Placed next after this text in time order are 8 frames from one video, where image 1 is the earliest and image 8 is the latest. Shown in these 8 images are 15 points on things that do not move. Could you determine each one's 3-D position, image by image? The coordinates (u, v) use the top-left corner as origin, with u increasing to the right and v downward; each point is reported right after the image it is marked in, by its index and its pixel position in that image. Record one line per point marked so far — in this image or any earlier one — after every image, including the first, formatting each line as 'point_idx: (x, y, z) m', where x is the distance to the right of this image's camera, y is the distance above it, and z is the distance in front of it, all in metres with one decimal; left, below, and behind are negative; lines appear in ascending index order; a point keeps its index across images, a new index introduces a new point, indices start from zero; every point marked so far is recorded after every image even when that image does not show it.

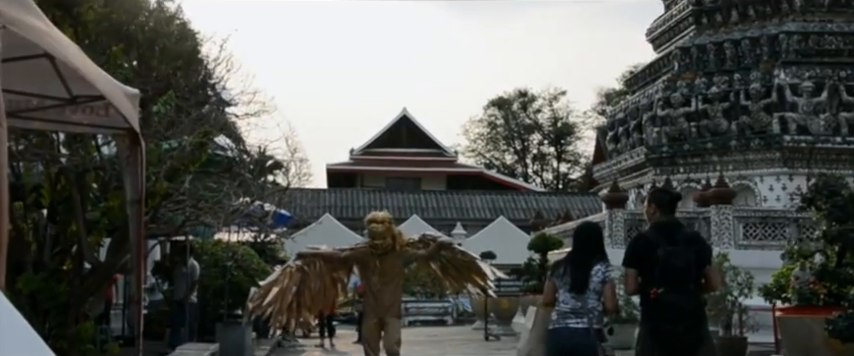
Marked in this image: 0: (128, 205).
0: (-1.9, -0.2, +5.3) m
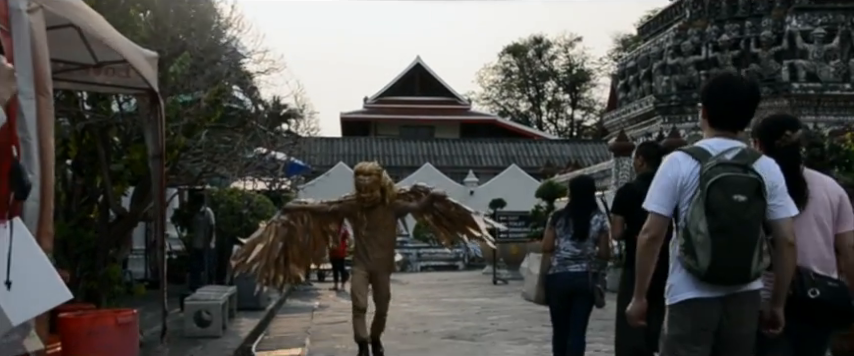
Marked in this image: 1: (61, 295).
0: (-1.9, +0.1, +5.8) m
1: (-1.3, -0.5, +3.2) m
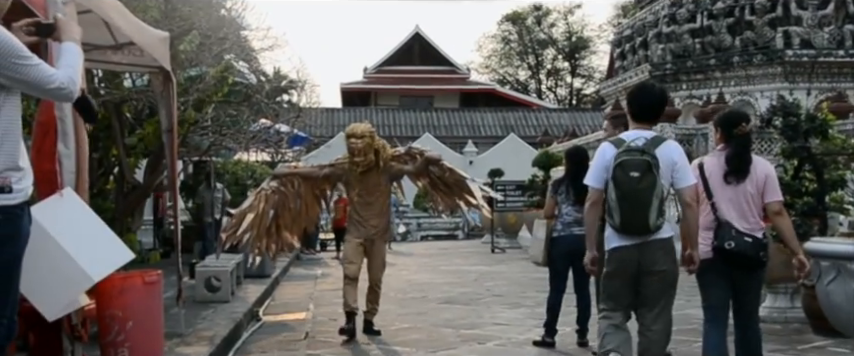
0: (-2.0, +0.3, +6.1) m
1: (-1.3, -0.3, +3.6) m
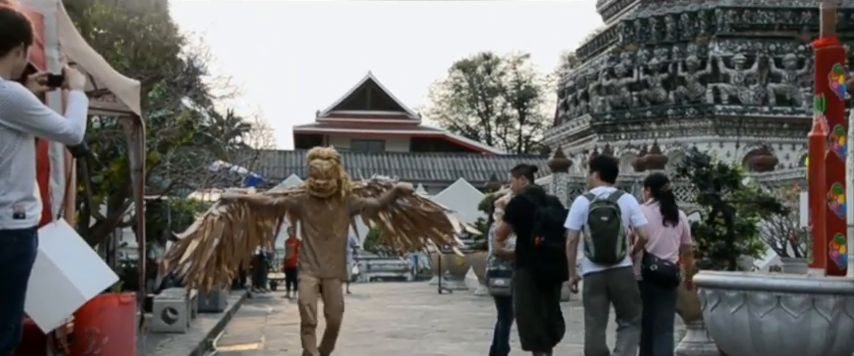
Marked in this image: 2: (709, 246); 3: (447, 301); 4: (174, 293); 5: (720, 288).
0: (-2.4, 0.0, +6.7) m
1: (-1.6, -0.5, +4.2) m
2: (+3.0, -0.7, +8.9) m
3: (+0.4, -2.5, +16.6) m
4: (-3.0, -1.4, +9.9) m
5: (+1.8, -0.7, +5.1) m
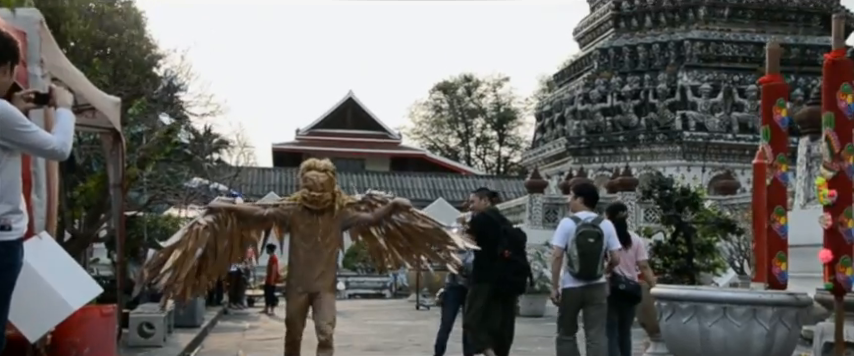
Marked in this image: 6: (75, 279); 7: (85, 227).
0: (-2.6, -0.1, +6.9) m
1: (-1.8, -0.6, +4.4) m
2: (+2.7, -1.0, +9.2) m
3: (-0.1, -2.9, +16.8) m
4: (-3.4, -1.6, +10.1) m
5: (+1.6, -0.8, +5.5) m
6: (-1.9, -0.5, +4.3) m
7: (-3.6, -0.5, +8.8) m
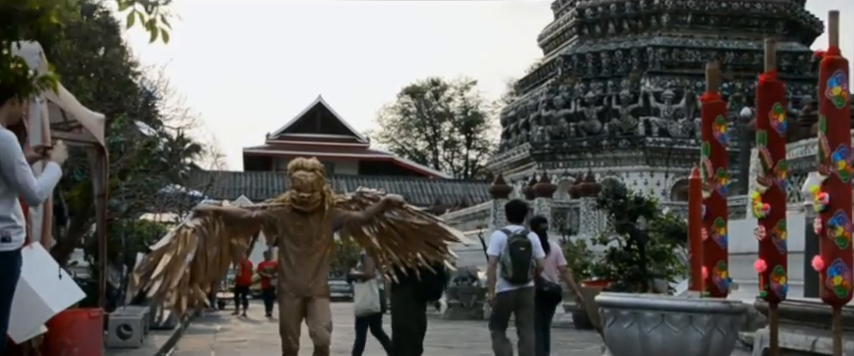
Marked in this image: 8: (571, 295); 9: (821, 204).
0: (-2.9, -0.2, +7.2) m
1: (-2.0, -0.7, +4.8) m
2: (+2.3, -1.1, +9.7) m
3: (-0.8, -3.0, +17.2) m
4: (-3.8, -1.7, +10.4) m
5: (+1.4, -0.9, +5.9) m
6: (-2.1, -0.6, +4.6) m
7: (-4.0, -0.6, +9.0) m
8: (+3.0, -2.4, +17.1) m
9: (+2.4, -0.2, +4.9) m
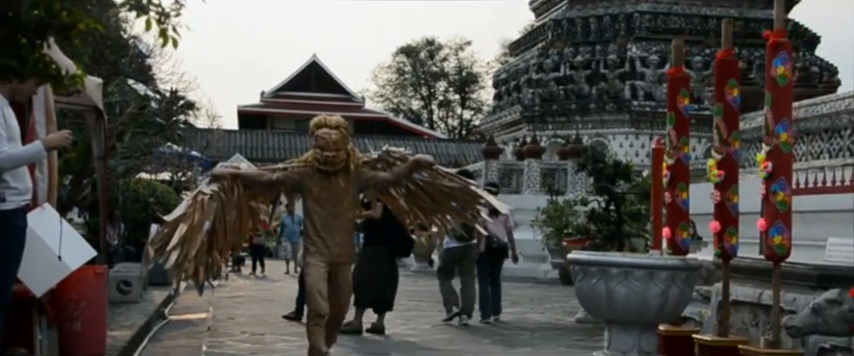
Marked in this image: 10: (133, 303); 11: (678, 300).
0: (-3.1, +0.2, +7.7) m
1: (-2.2, -0.5, +5.3) m
2: (+2.2, -0.7, +10.3) m
3: (-1.0, -2.1, +17.8) m
4: (-4.0, -1.2, +10.9) m
5: (+1.2, -0.7, +6.4) m
6: (-2.2, -0.4, +5.1) m
7: (-4.1, -0.2, +9.5) m
8: (+2.8, -1.6, +17.7) m
9: (+2.2, 0.0, +5.4) m
10: (-3.6, -1.5, +10.1) m
11: (+1.8, -0.9, +6.1) m
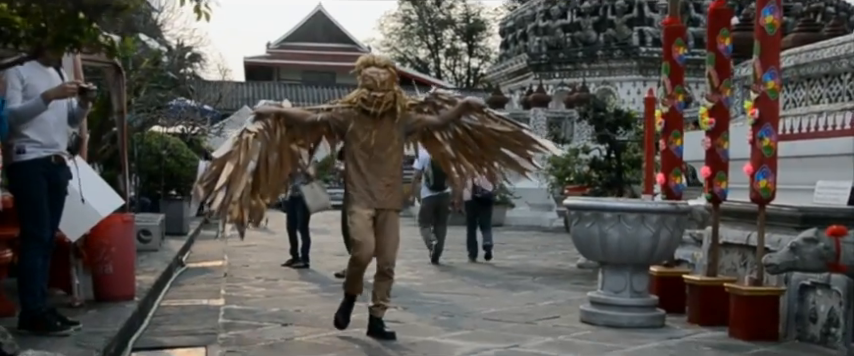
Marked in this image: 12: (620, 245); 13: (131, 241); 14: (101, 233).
0: (-3.0, +0.6, +8.0) m
1: (-2.1, -0.2, +5.6) m
2: (+2.3, 0.0, +10.6) m
3: (-0.8, -1.0, +18.3) m
4: (-3.9, -0.5, +11.3) m
5: (+1.3, -0.2, +6.8) m
6: (-2.2, -0.1, +5.4) m
7: (-4.0, +0.4, +9.8) m
8: (+2.9, -0.5, +18.0) m
9: (+2.3, +0.4, +5.7) m
10: (-3.5, -0.9, +10.6) m
11: (+1.9, -0.5, +6.4) m
12: (+1.5, -0.5, +6.6) m
13: (-2.3, -0.5, +6.3) m
14: (-2.4, -0.4, +6.1) m
